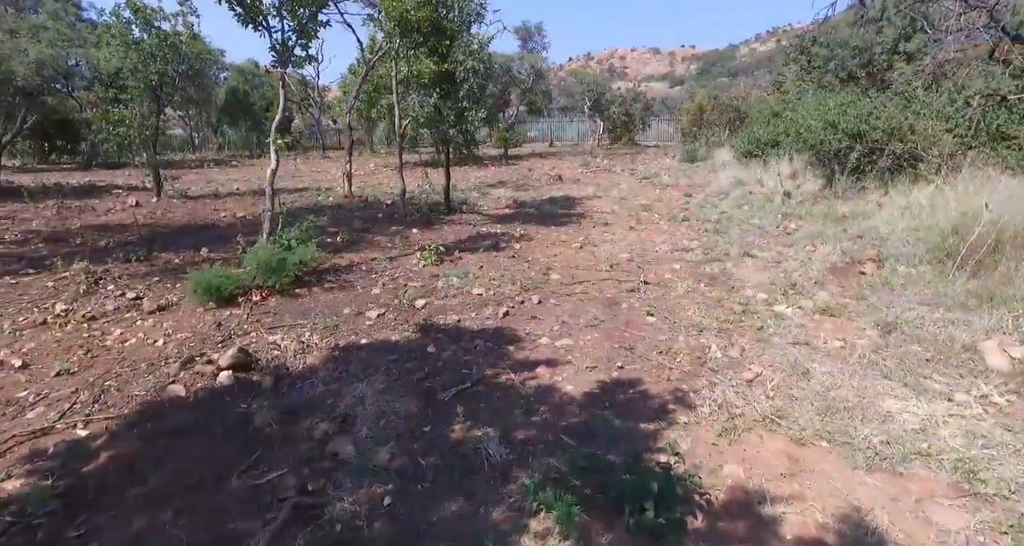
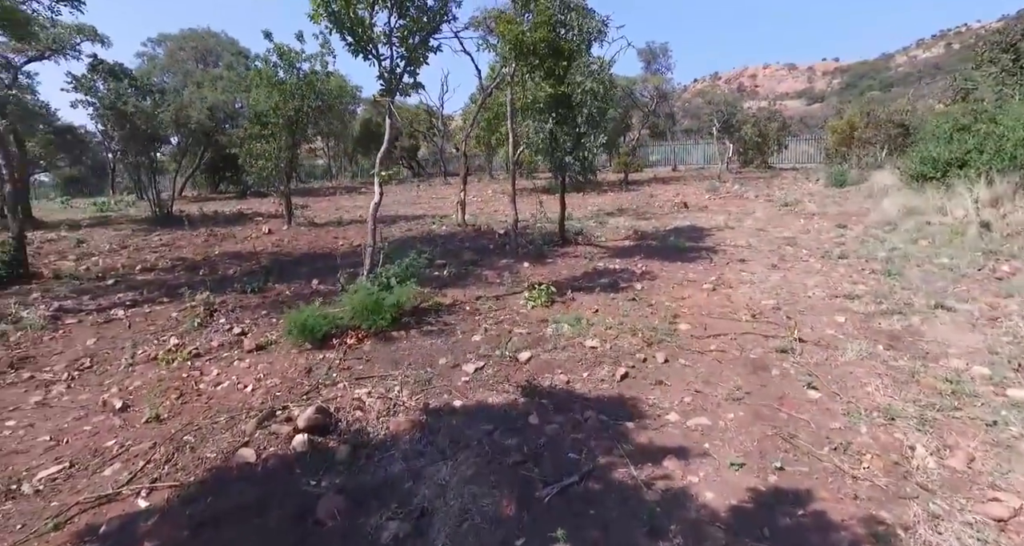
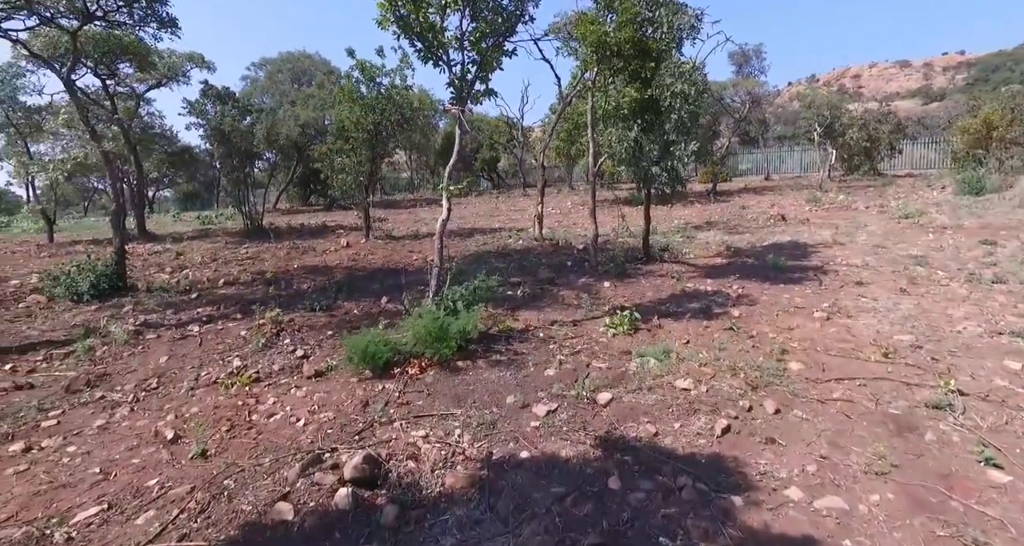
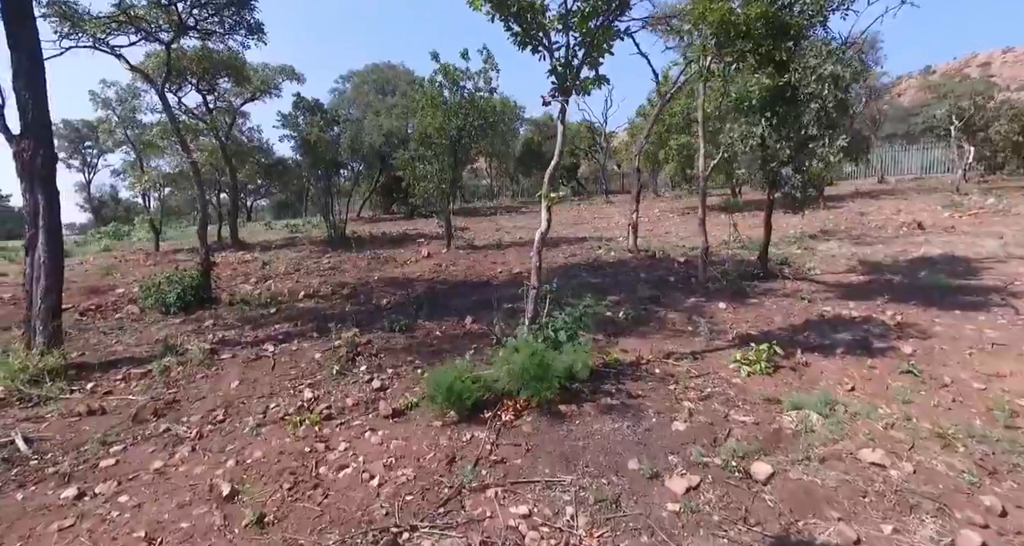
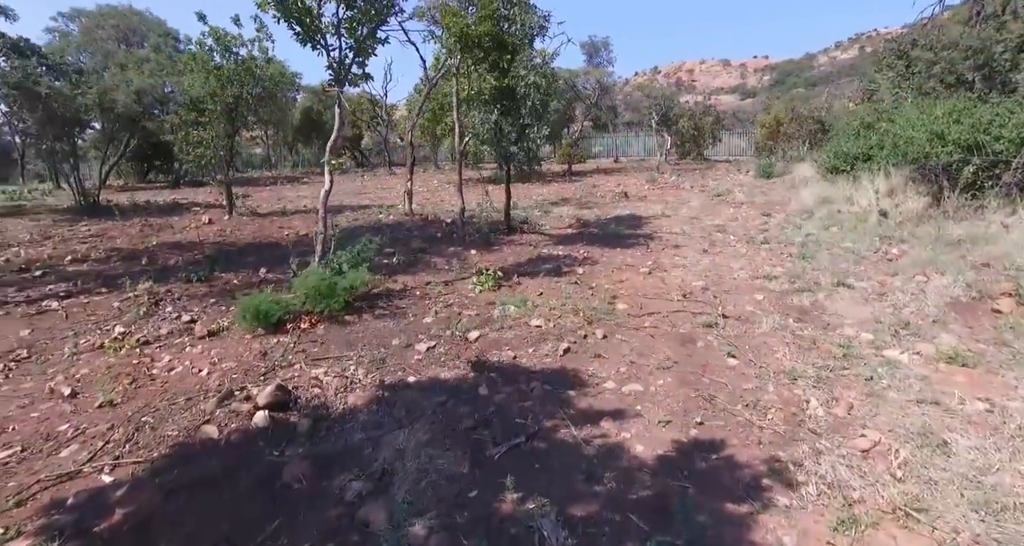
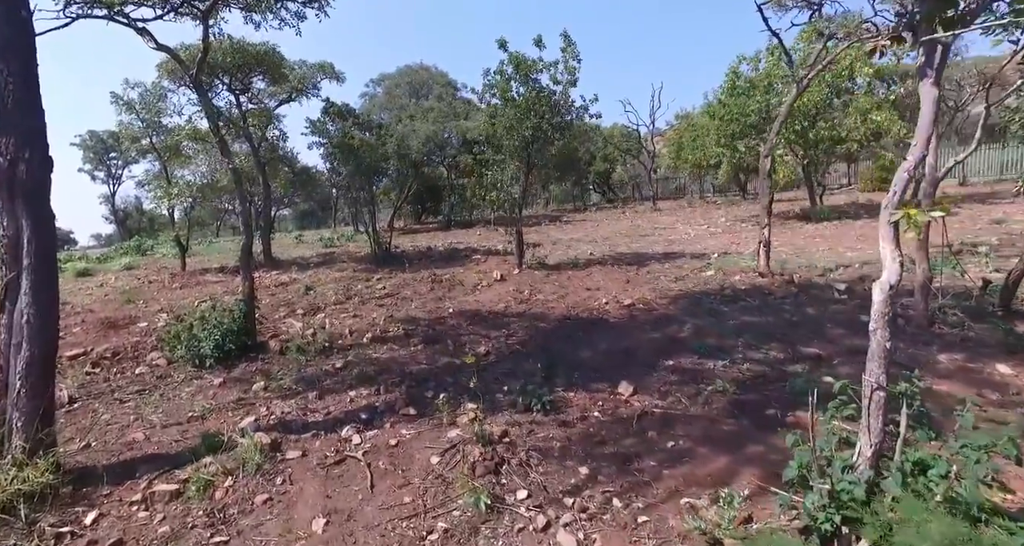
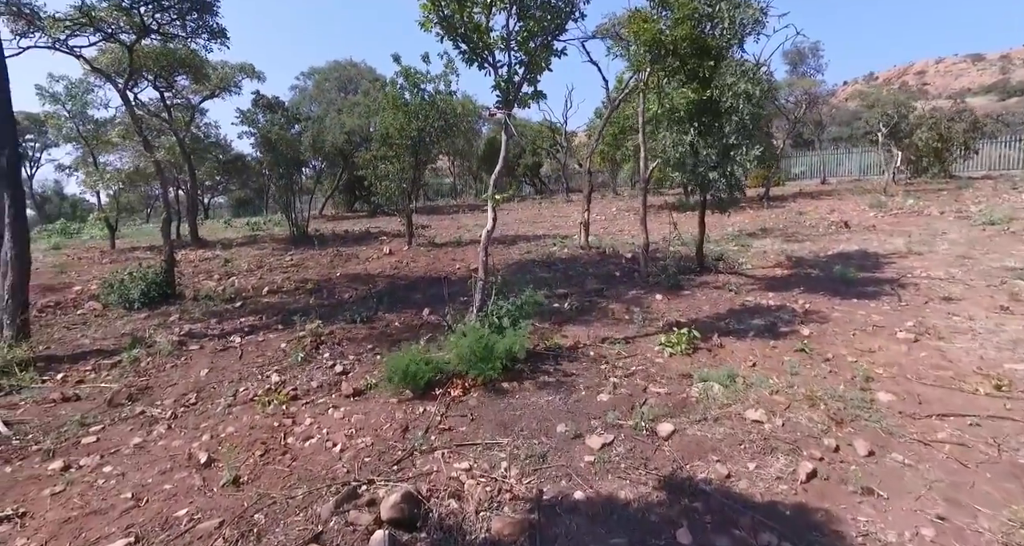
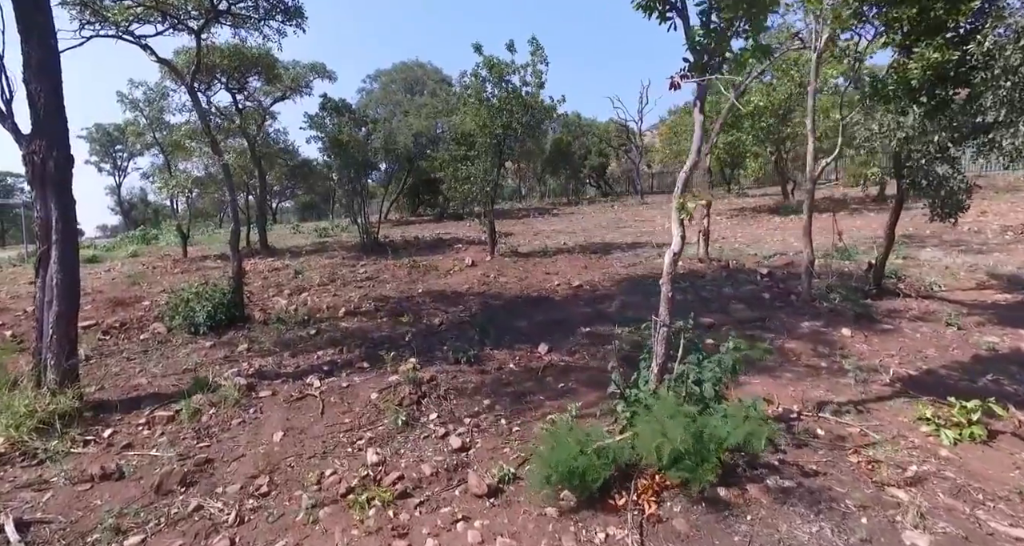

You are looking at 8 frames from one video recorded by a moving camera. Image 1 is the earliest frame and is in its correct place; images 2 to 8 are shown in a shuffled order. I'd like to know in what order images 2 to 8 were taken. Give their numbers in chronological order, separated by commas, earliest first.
5, 2, 3, 7, 4, 8, 6
